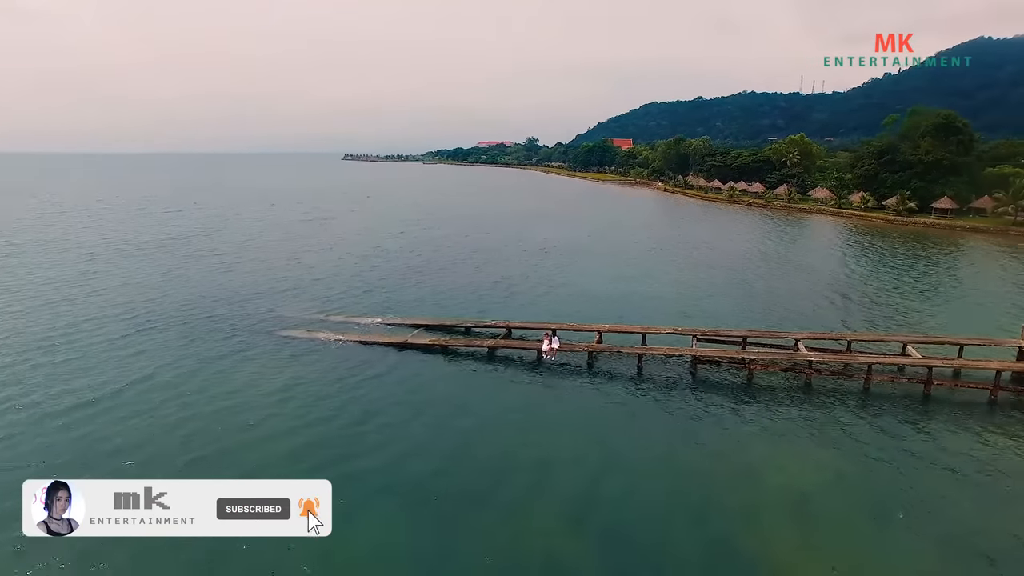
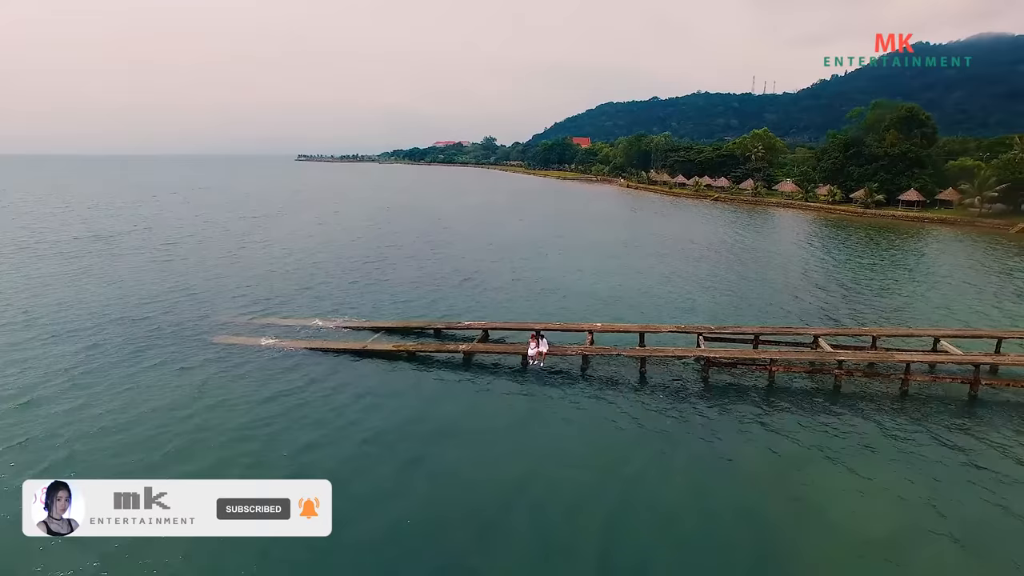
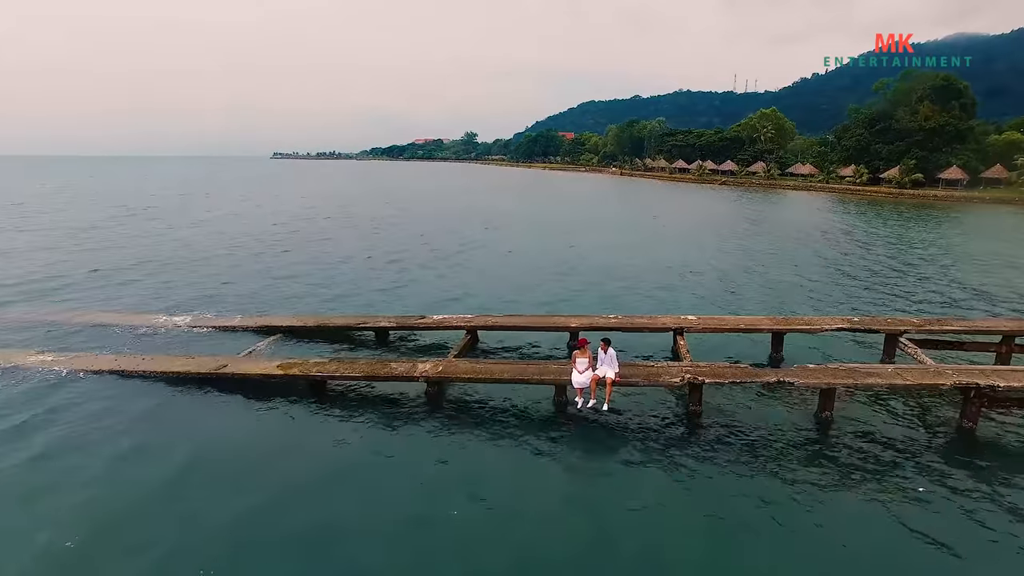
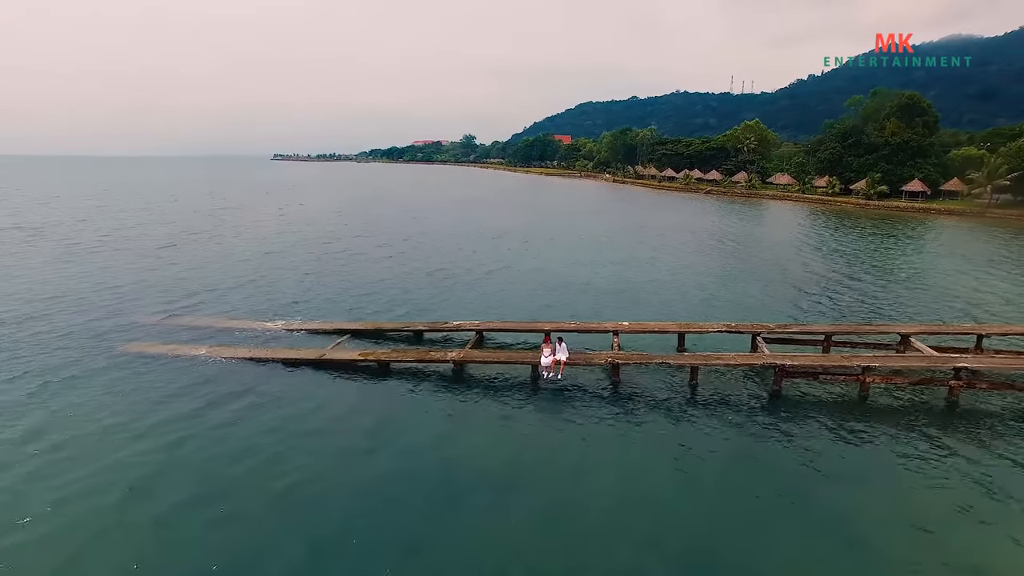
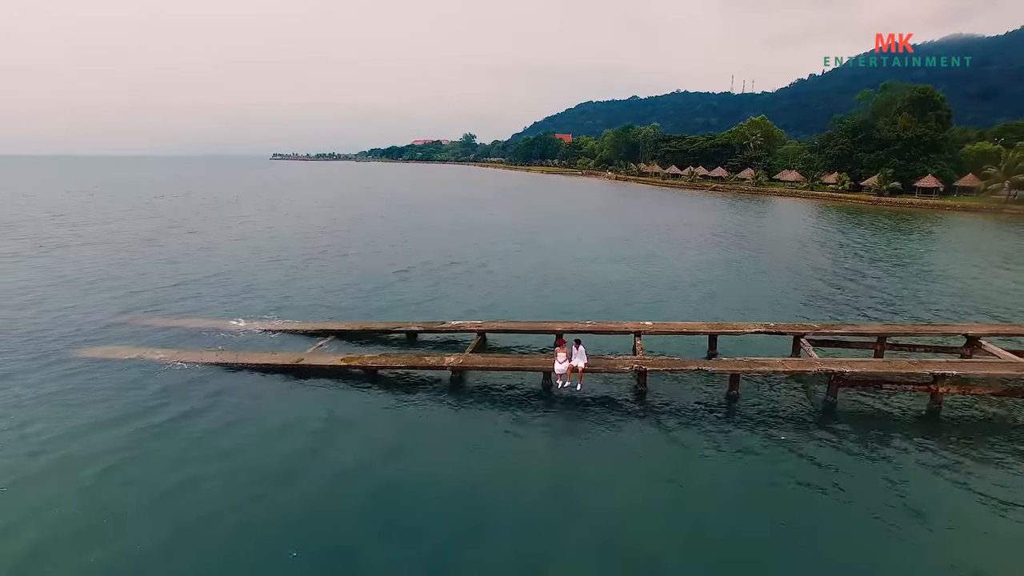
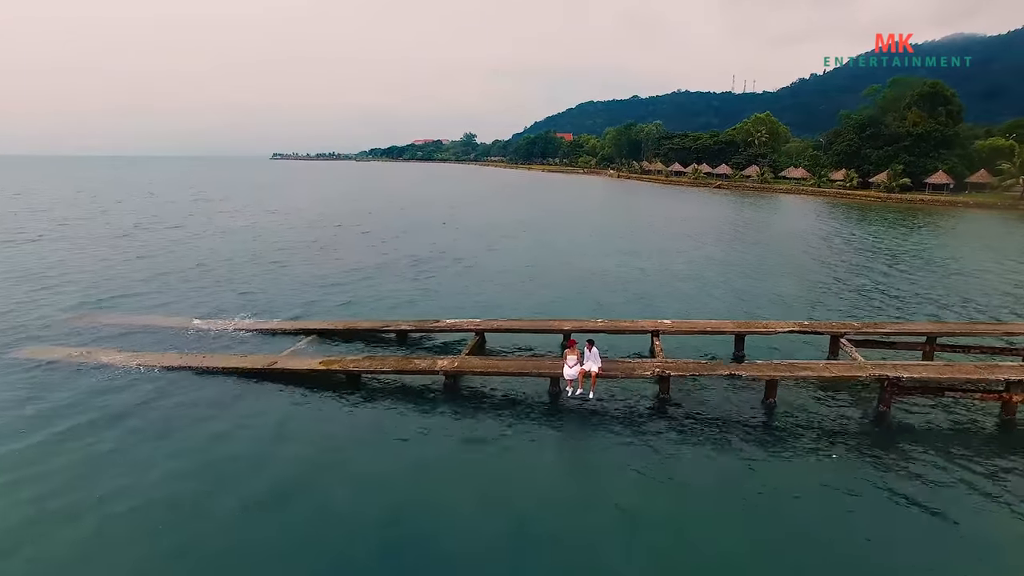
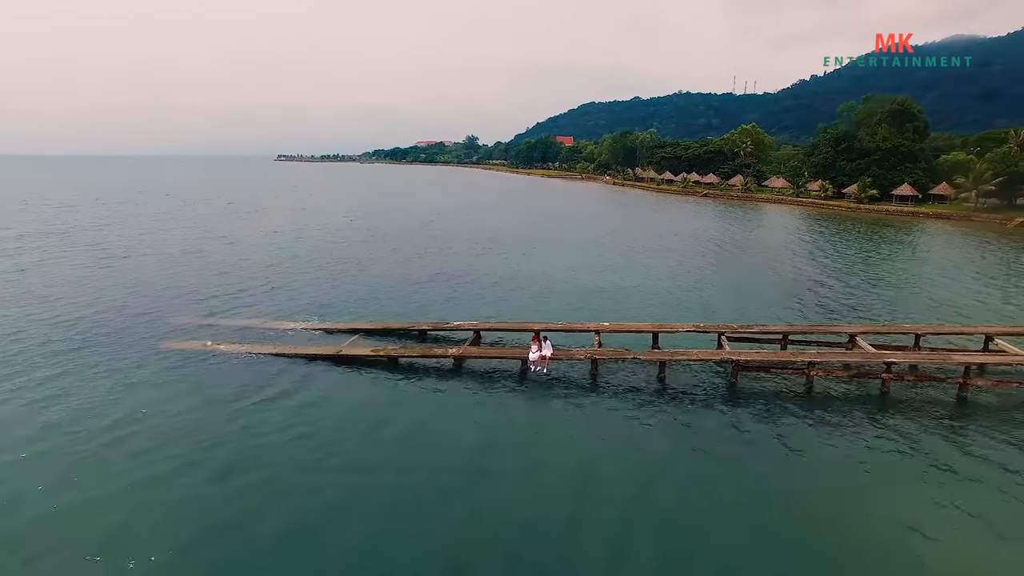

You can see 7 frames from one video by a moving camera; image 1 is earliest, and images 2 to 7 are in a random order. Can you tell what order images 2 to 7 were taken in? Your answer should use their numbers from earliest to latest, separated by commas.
2, 7, 4, 5, 6, 3
